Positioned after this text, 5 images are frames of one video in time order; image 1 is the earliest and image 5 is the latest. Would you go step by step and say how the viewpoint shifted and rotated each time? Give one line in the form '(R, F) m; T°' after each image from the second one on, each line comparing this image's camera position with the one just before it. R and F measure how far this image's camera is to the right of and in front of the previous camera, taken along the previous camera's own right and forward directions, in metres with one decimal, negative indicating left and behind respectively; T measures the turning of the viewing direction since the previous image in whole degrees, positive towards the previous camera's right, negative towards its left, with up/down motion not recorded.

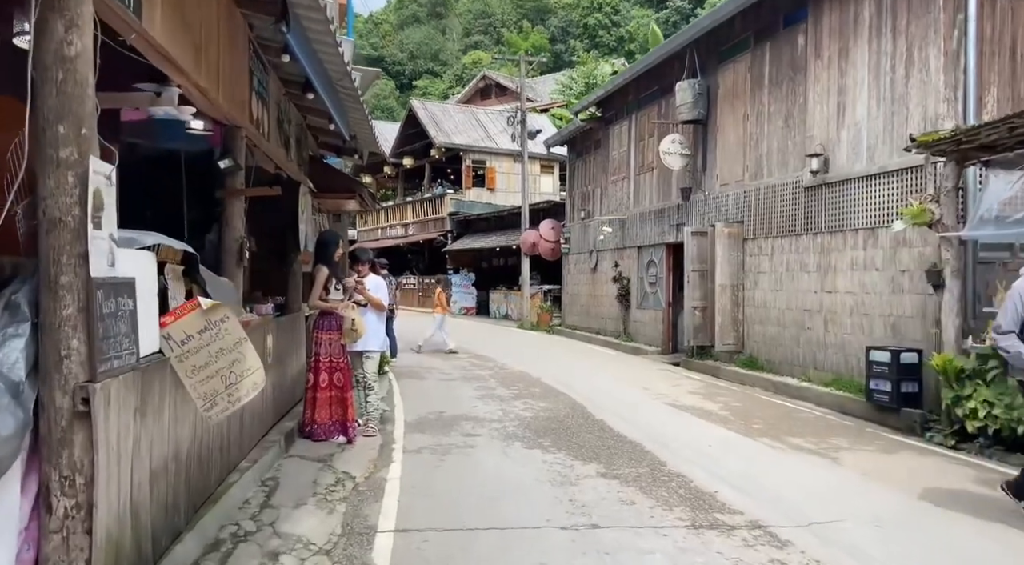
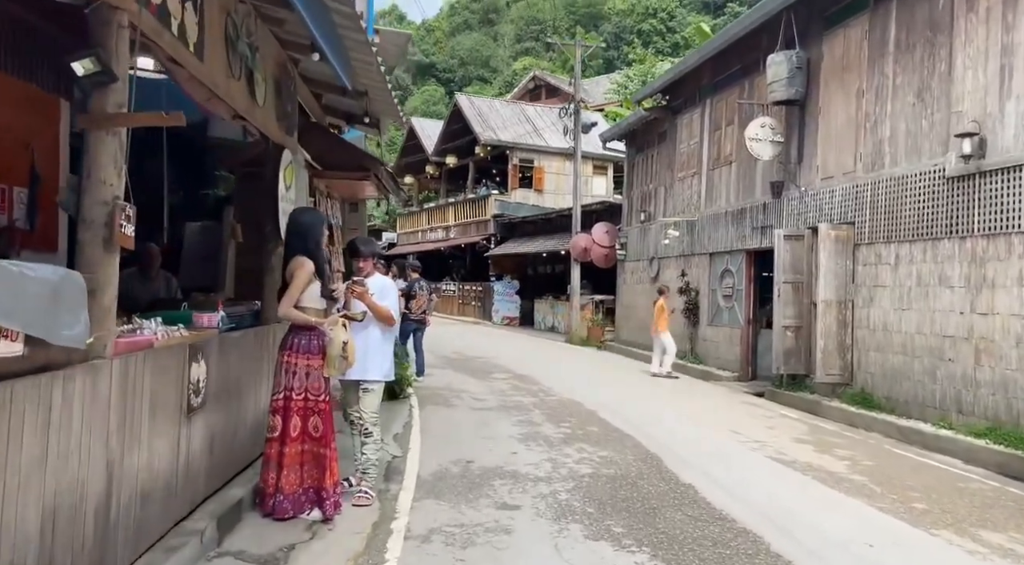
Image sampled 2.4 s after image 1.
(-0.1, +2.3) m; -3°
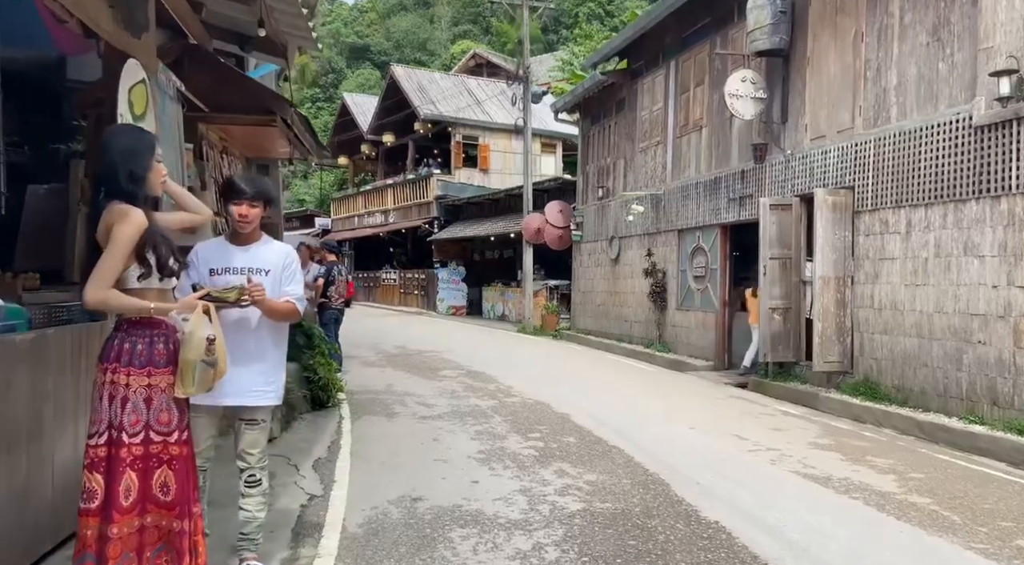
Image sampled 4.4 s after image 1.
(-0.1, +1.7) m; +4°
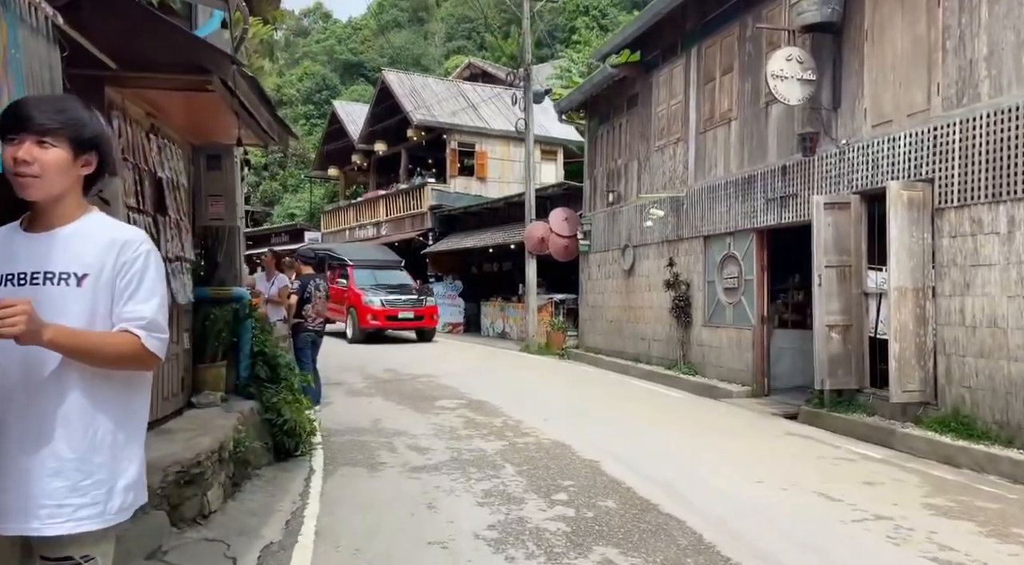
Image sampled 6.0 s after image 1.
(-0.2, +1.6) m; 0°
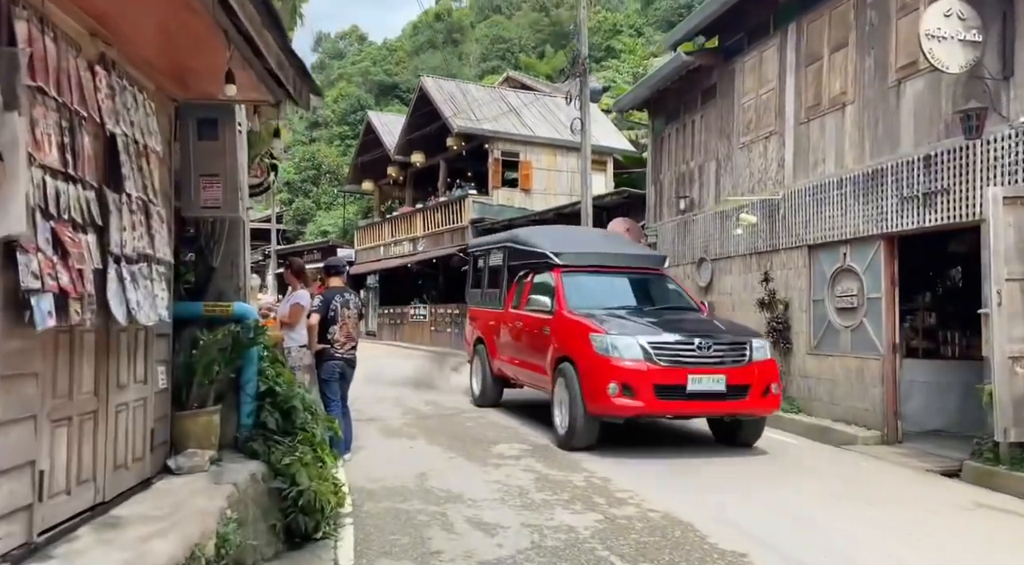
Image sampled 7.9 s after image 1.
(-0.5, +1.9) m; -2°
